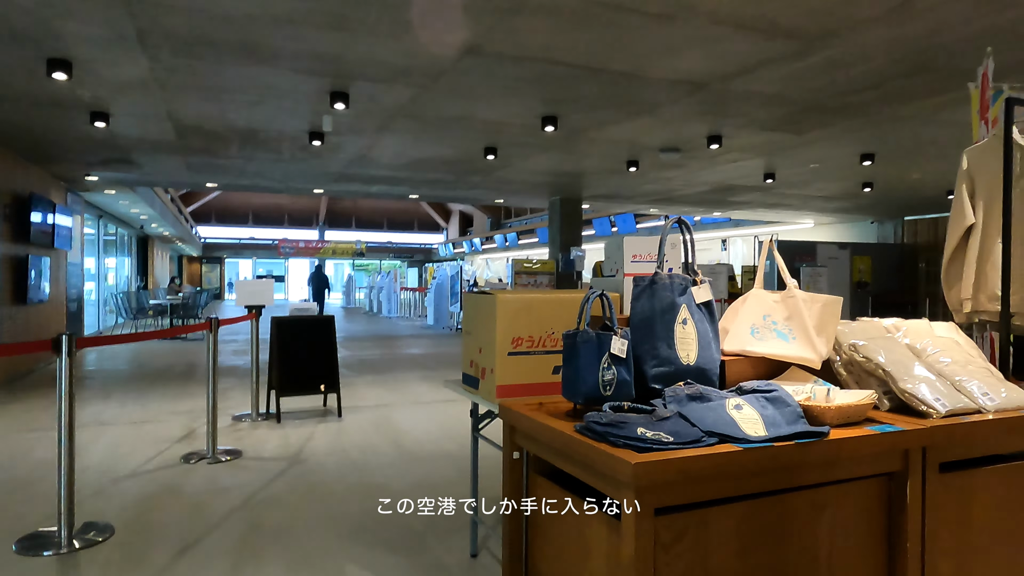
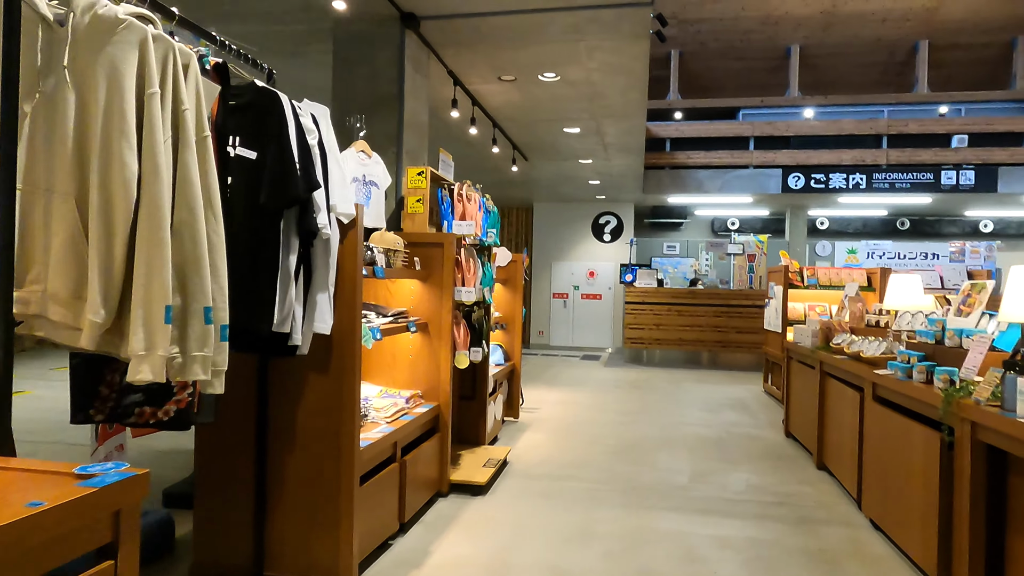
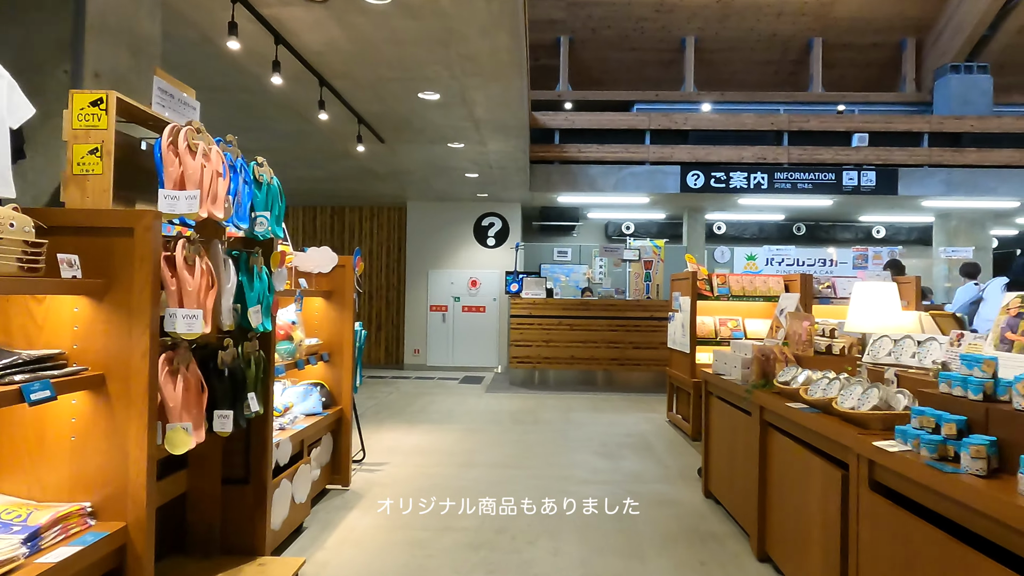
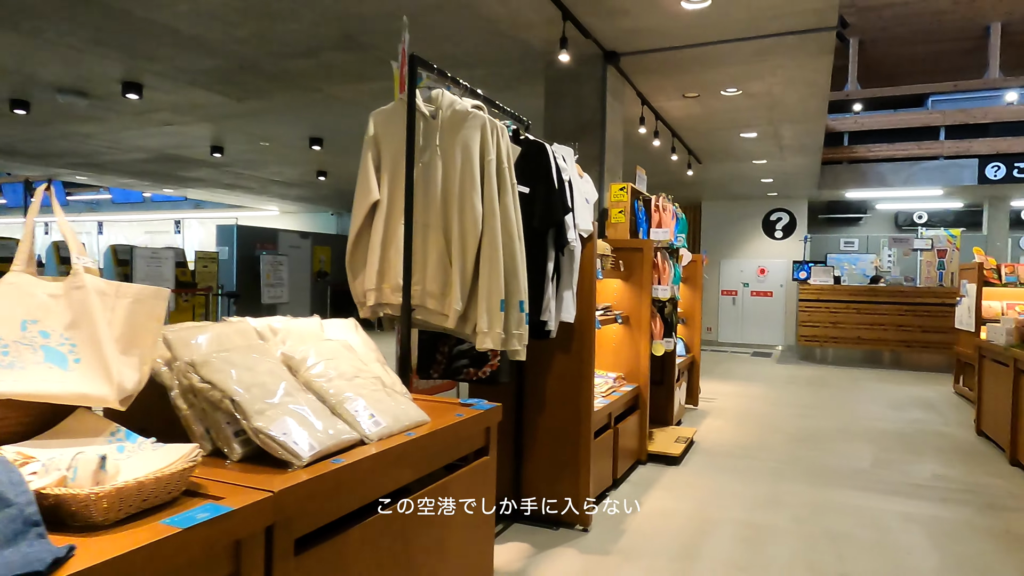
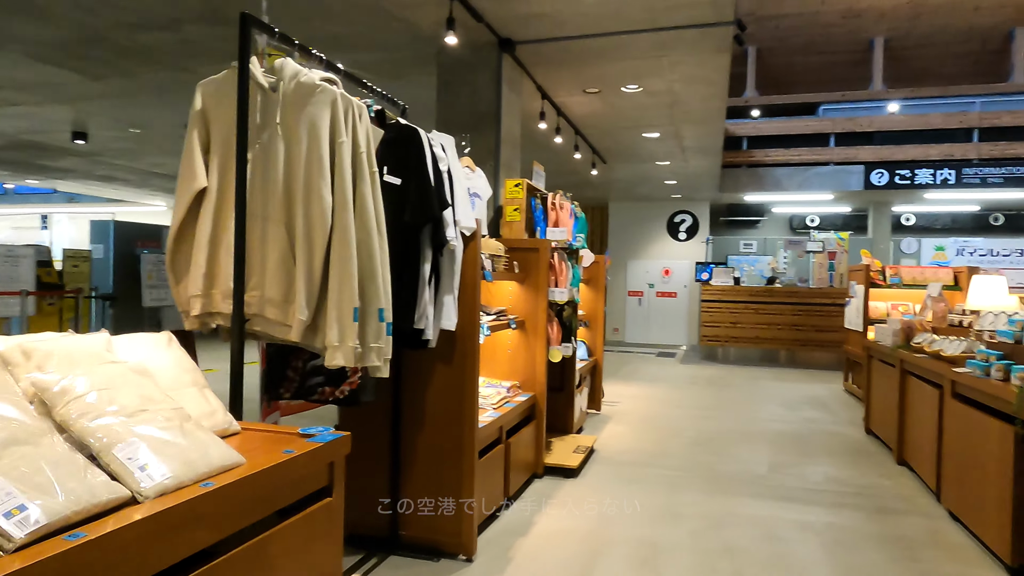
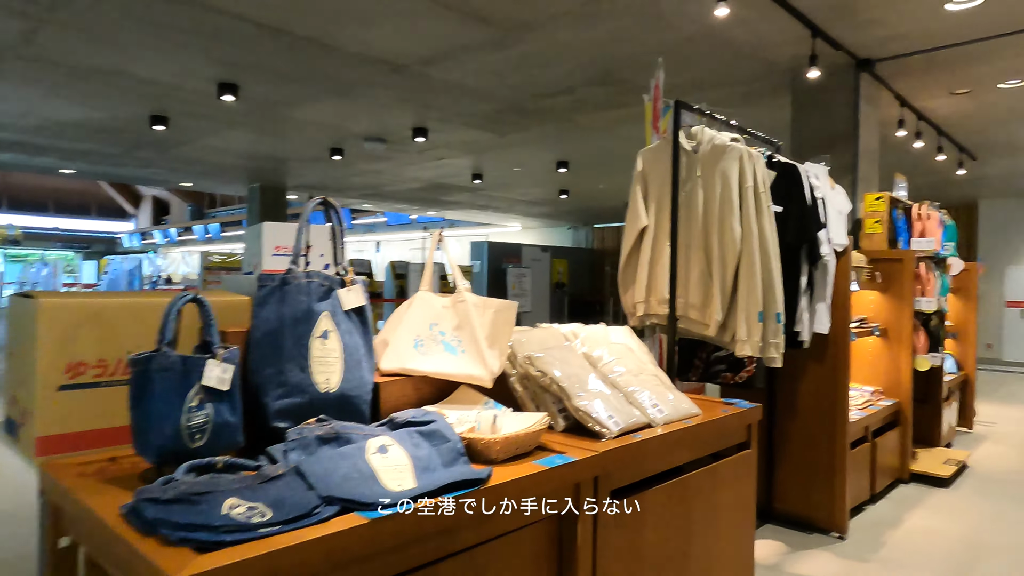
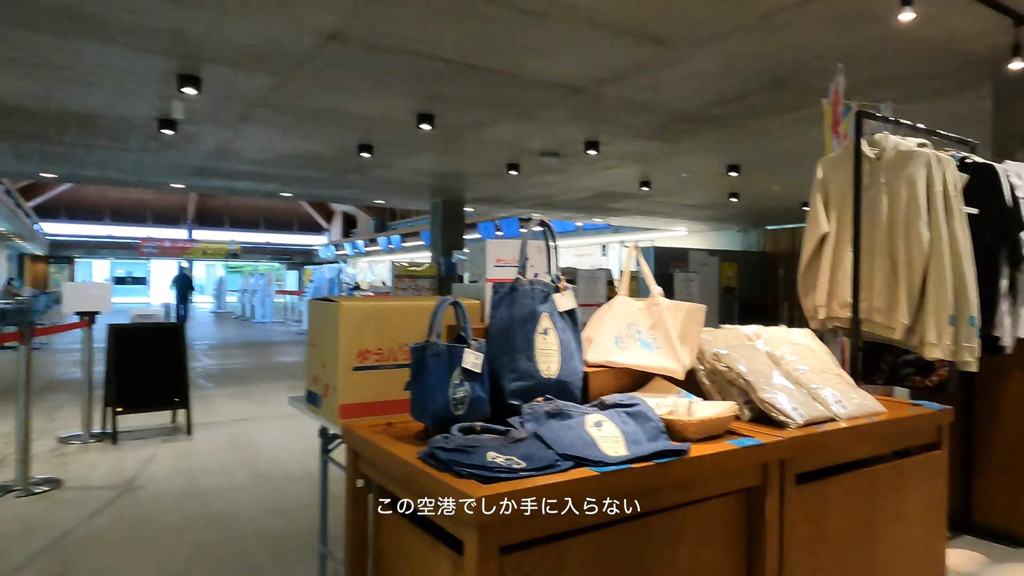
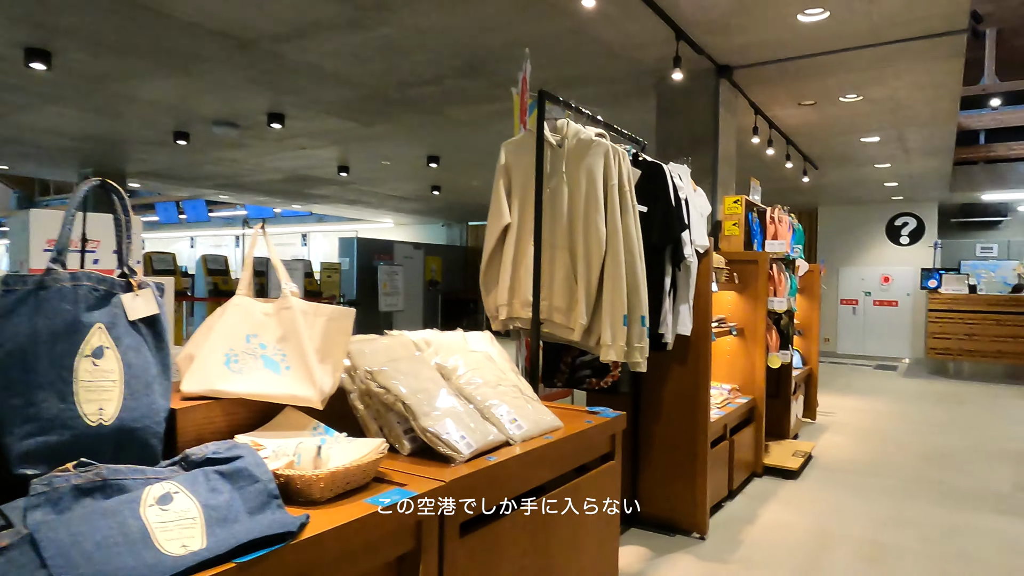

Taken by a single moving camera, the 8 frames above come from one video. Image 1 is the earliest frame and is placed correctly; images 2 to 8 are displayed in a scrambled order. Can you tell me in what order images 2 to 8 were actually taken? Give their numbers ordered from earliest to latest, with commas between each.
7, 6, 8, 4, 5, 2, 3
